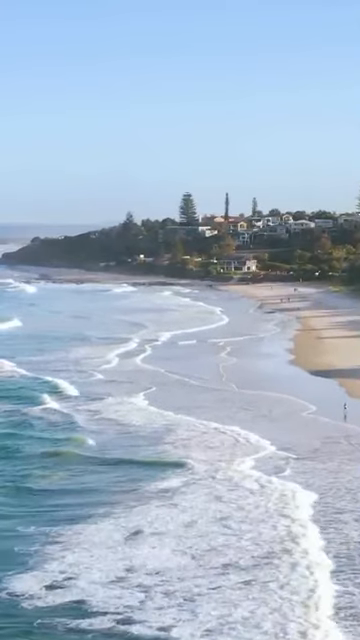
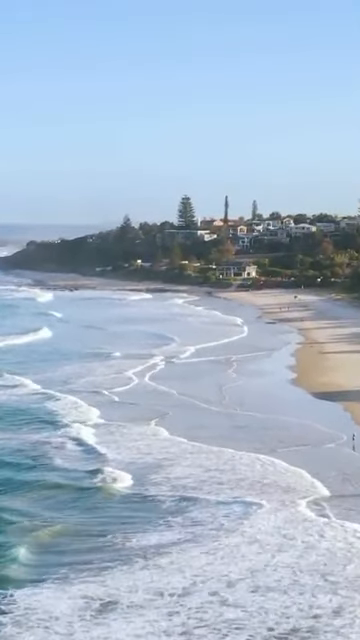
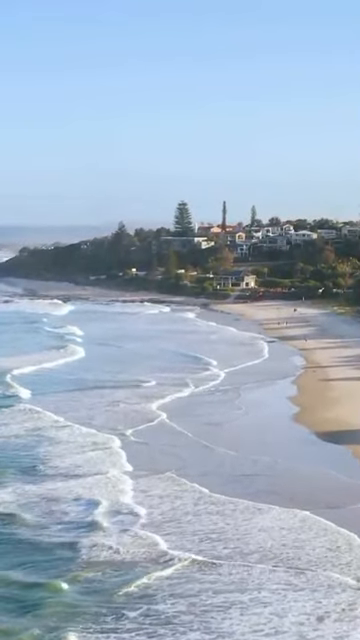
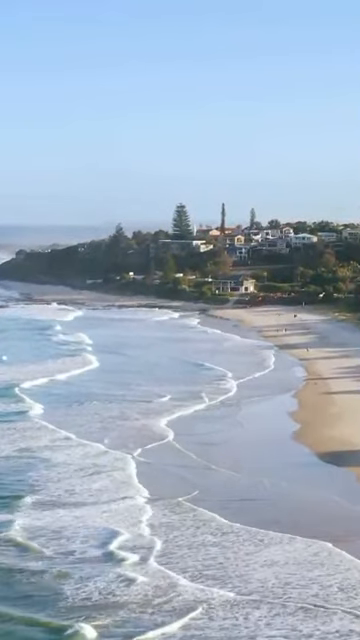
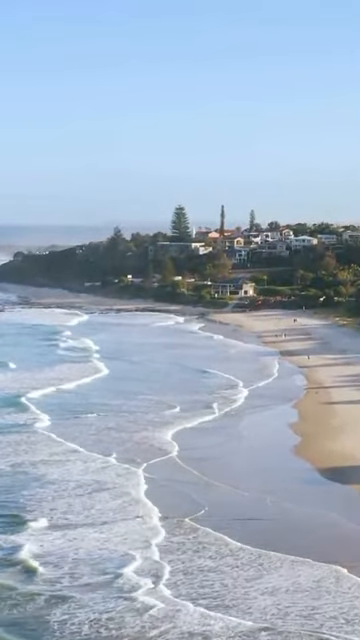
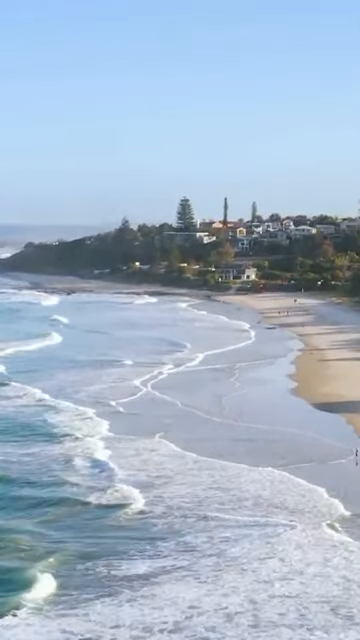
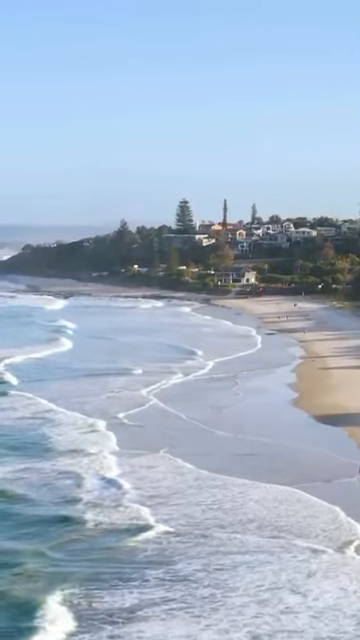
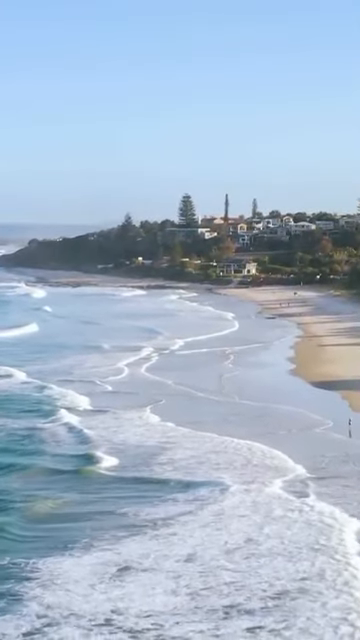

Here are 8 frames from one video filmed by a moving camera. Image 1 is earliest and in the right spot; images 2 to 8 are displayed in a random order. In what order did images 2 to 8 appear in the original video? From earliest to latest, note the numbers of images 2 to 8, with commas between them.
8, 2, 6, 7, 3, 4, 5
